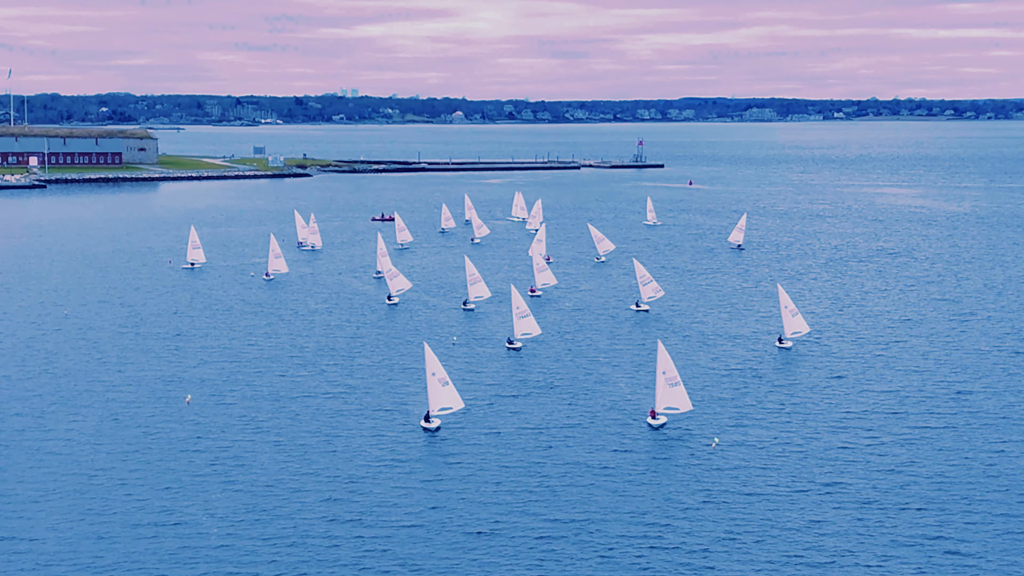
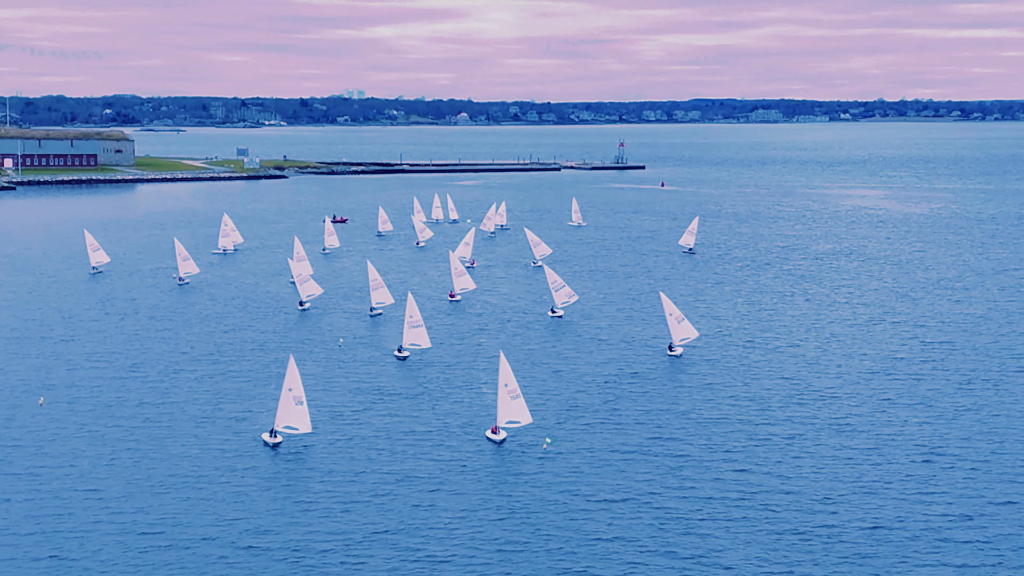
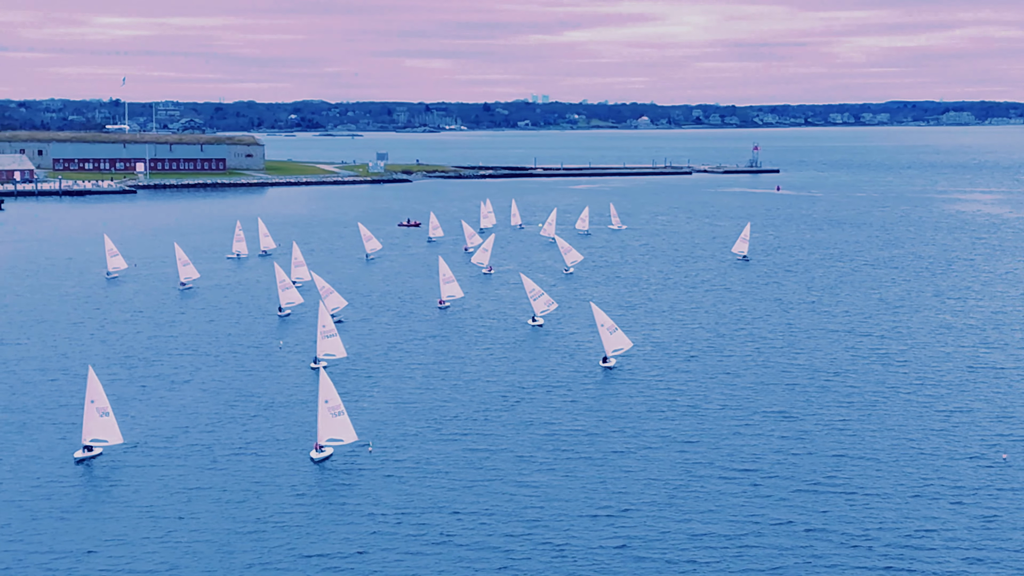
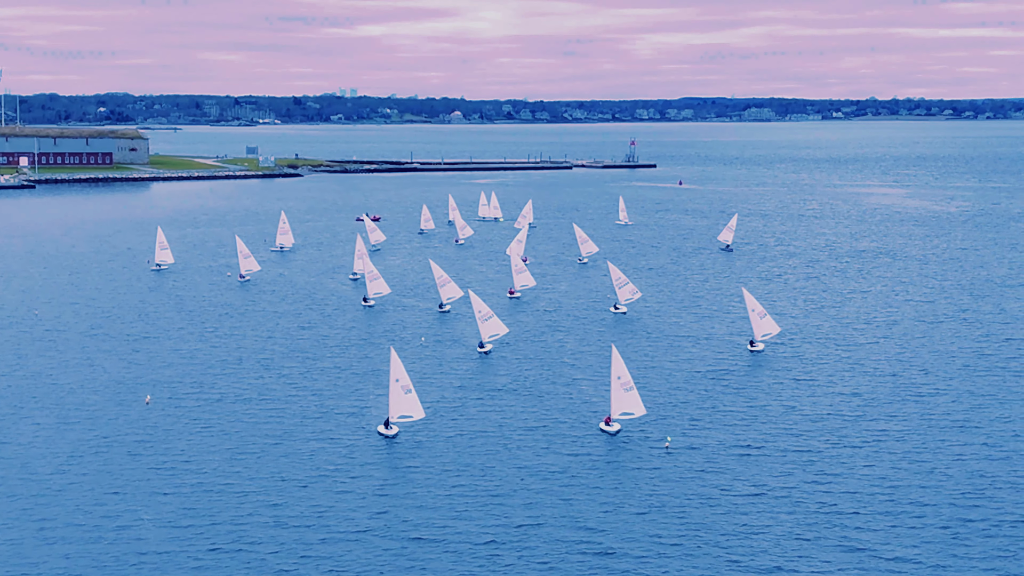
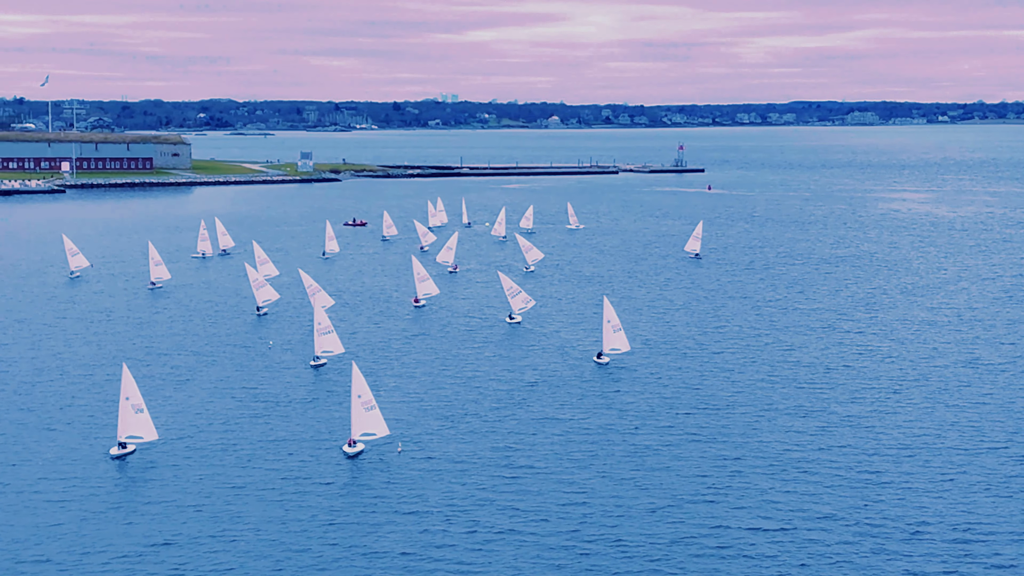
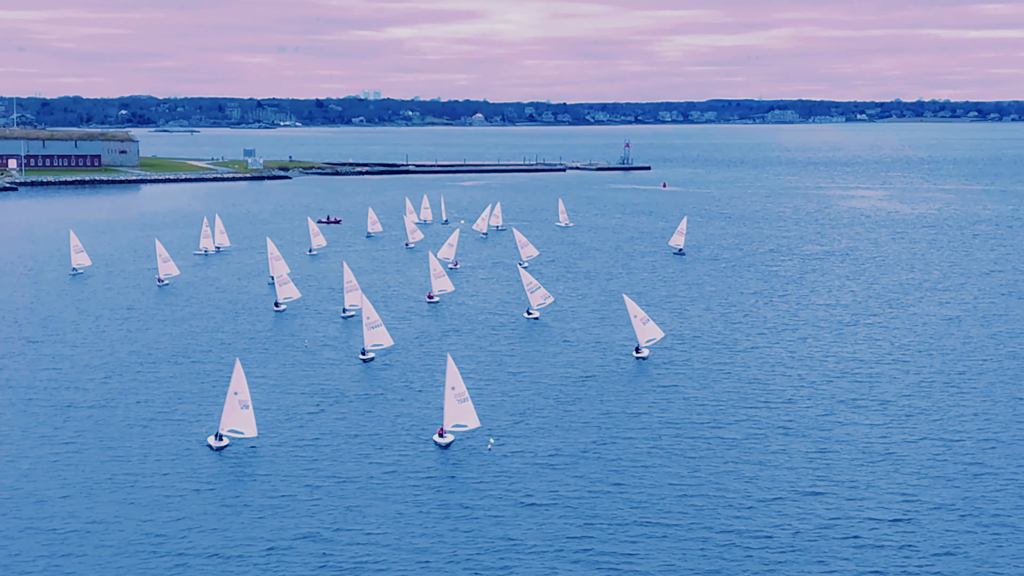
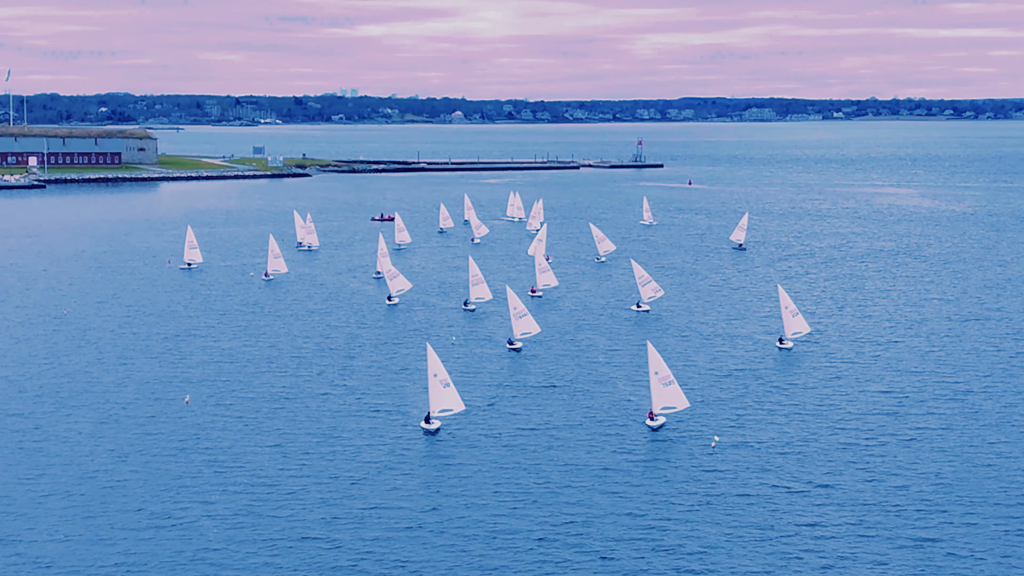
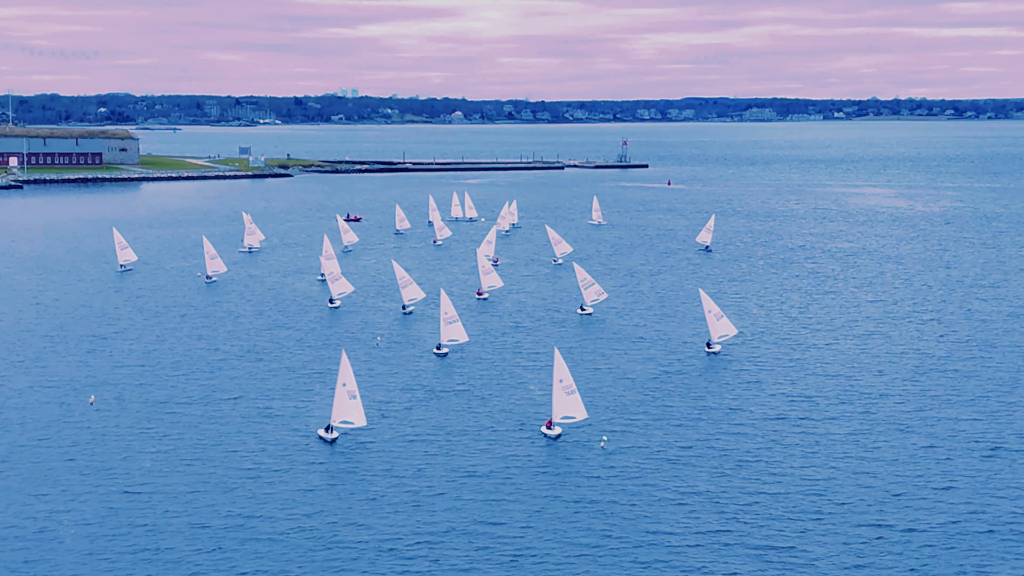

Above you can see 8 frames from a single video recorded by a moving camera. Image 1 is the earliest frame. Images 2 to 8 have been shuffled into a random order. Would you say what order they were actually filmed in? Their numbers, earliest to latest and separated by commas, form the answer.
7, 4, 8, 2, 6, 5, 3
